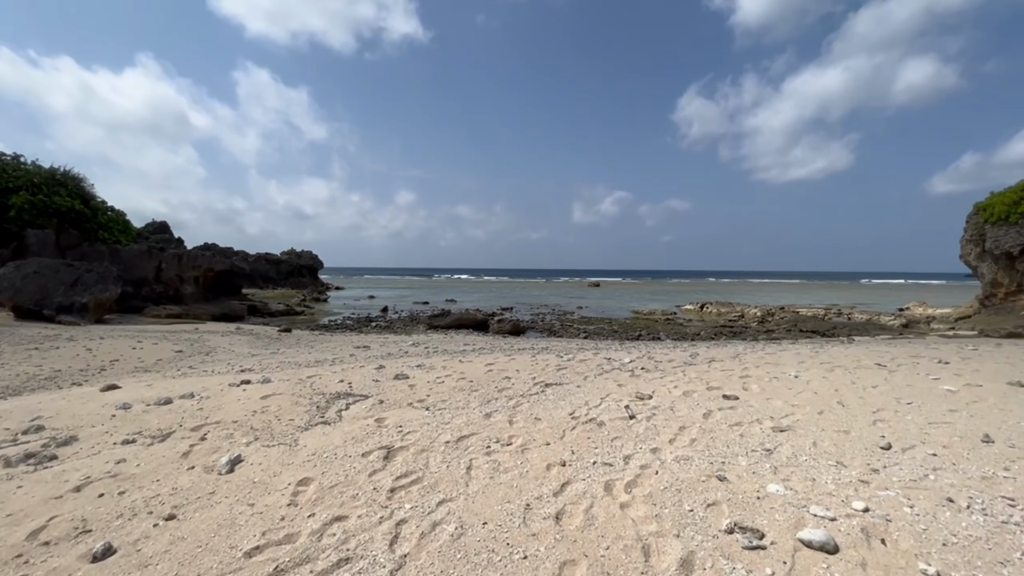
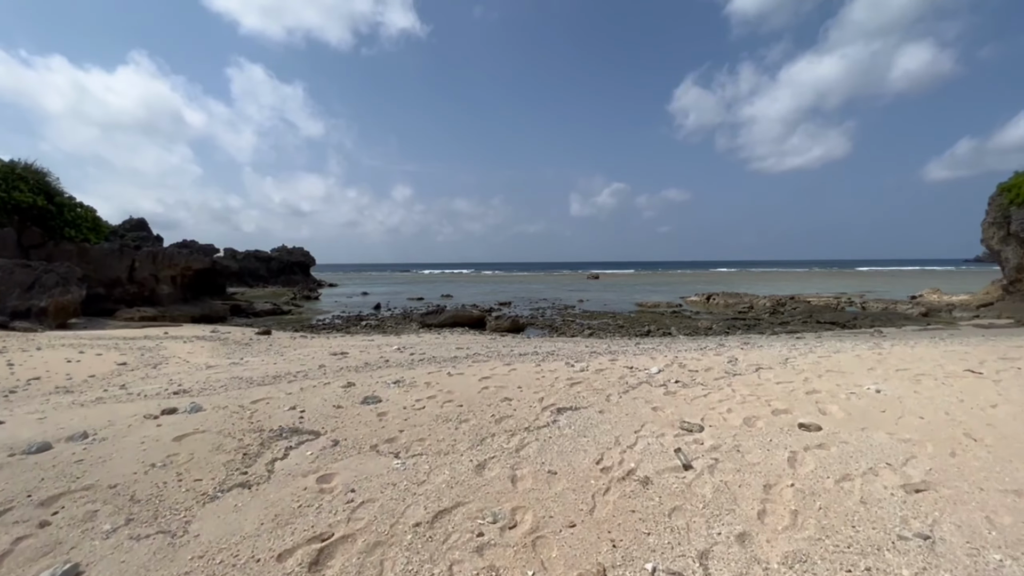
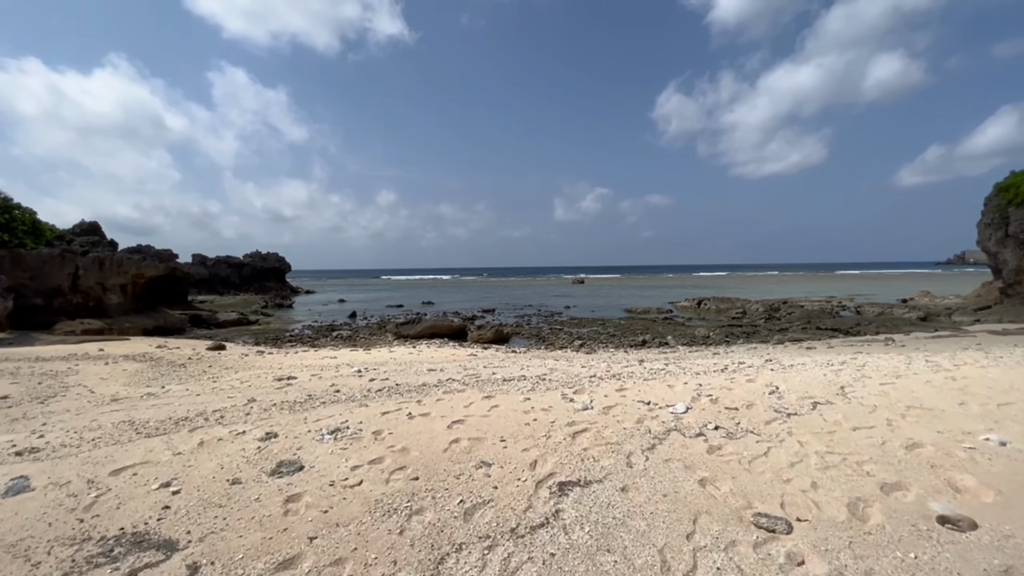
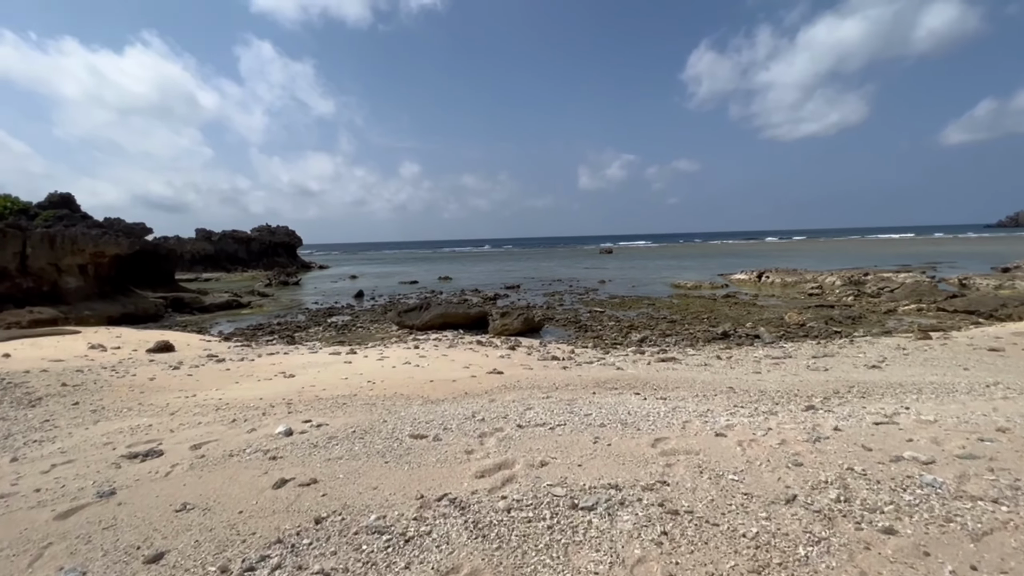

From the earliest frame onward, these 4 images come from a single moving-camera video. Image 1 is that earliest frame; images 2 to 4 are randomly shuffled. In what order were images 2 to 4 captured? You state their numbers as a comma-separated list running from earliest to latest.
2, 3, 4
